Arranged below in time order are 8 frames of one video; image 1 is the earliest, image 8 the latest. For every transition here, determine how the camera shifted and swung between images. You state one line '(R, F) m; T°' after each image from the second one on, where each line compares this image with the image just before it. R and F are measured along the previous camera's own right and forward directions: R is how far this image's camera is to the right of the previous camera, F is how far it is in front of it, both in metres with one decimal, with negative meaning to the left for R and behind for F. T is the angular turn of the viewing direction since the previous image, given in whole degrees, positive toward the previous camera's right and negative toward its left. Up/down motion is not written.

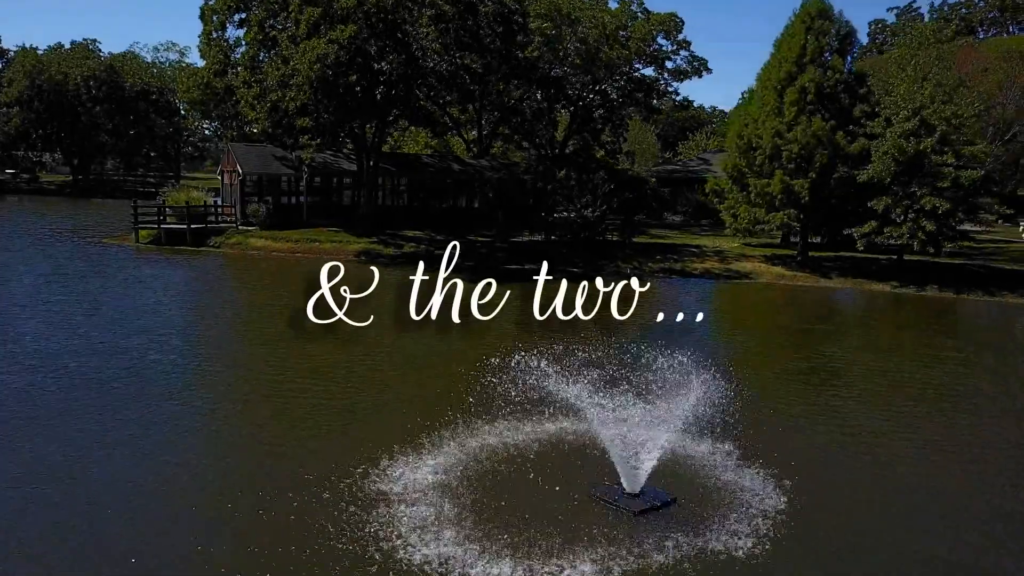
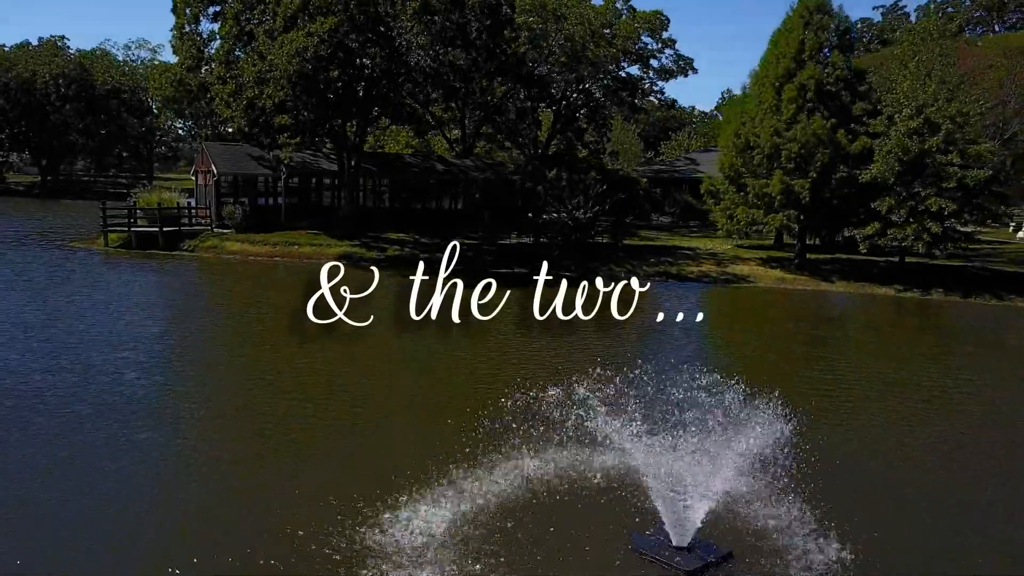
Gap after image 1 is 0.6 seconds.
(-0.4, +1.3) m; +2°
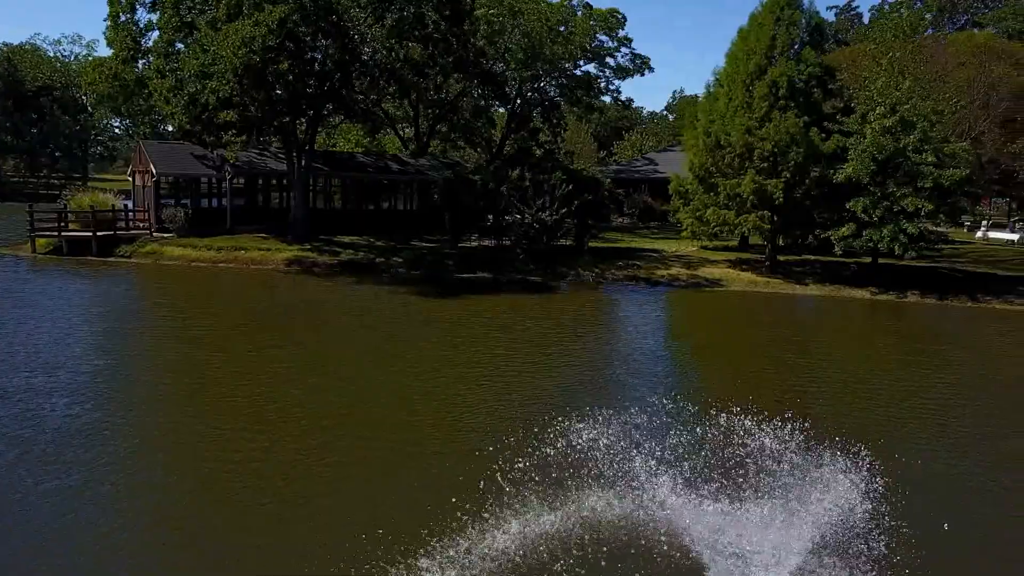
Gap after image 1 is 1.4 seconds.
(-0.5, +1.5) m; +4°
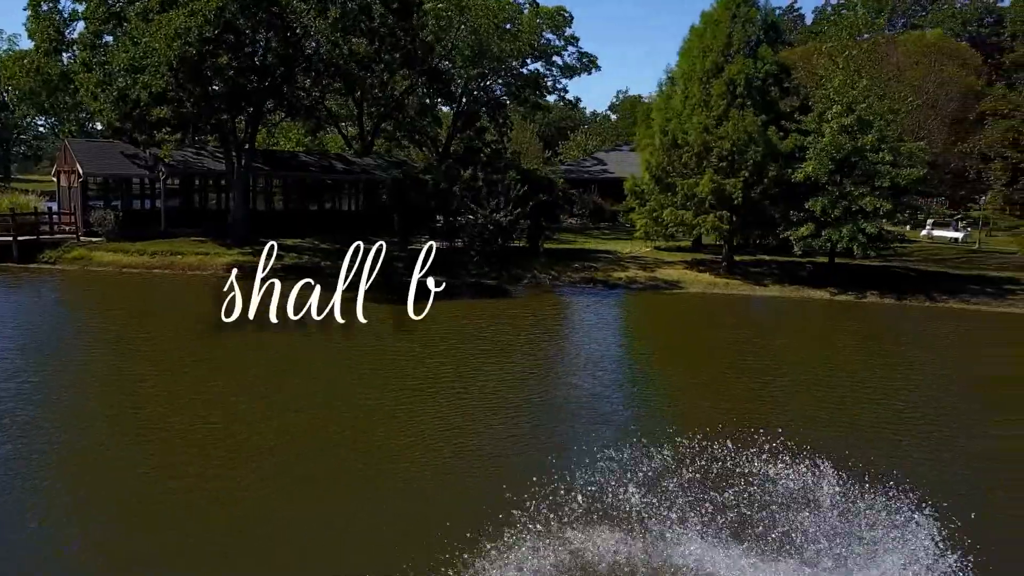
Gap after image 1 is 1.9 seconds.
(-0.4, +1.0) m; +4°
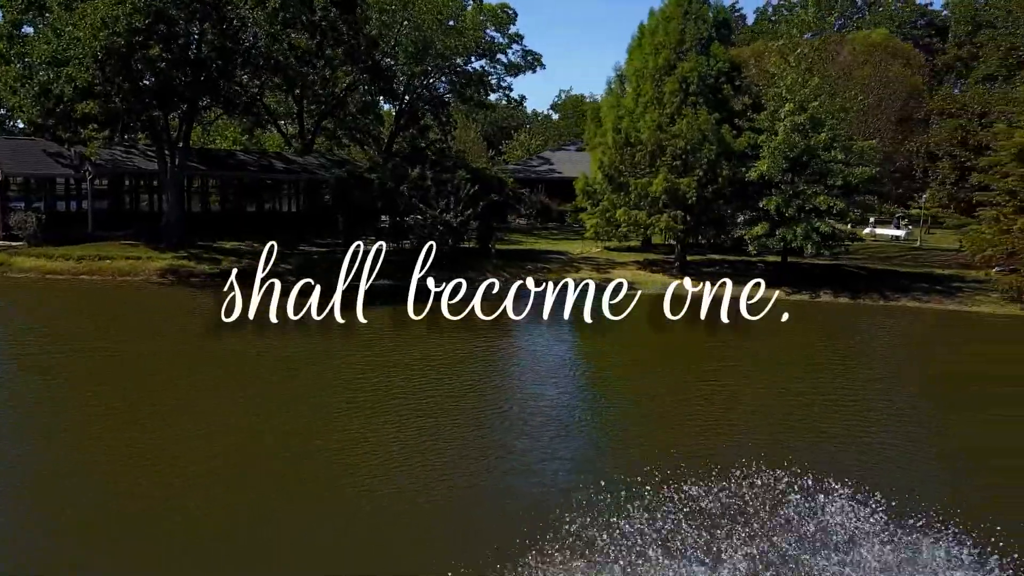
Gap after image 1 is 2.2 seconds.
(-0.3, +0.8) m; +4°
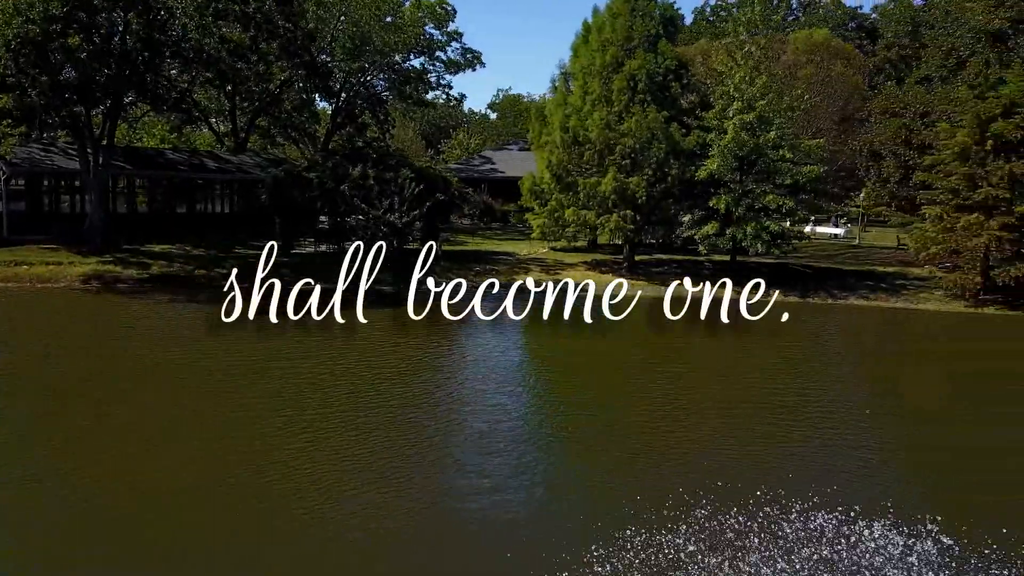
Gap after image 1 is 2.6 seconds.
(-0.3, +0.8) m; +4°
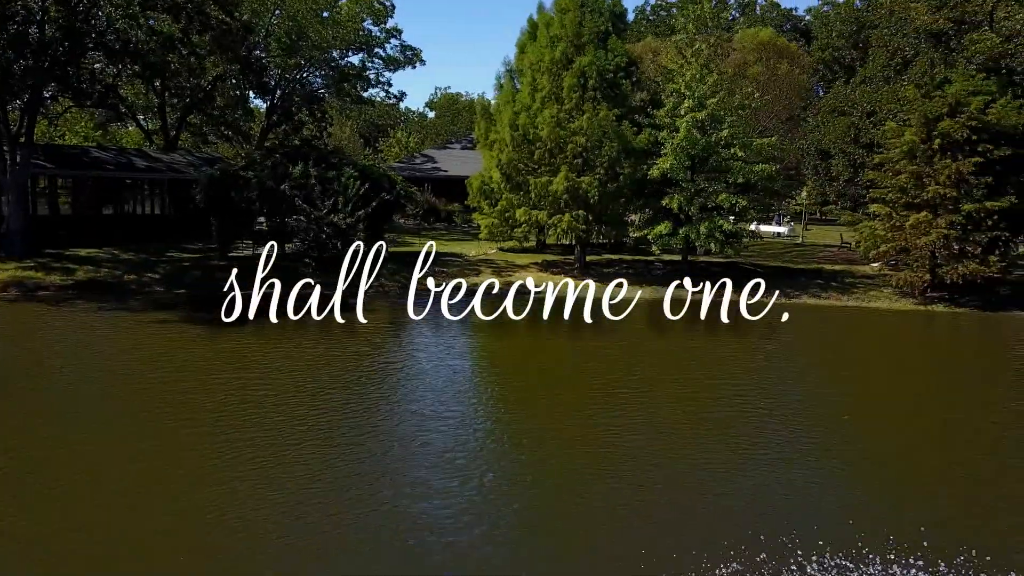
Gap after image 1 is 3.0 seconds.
(-0.4, +0.8) m; +4°
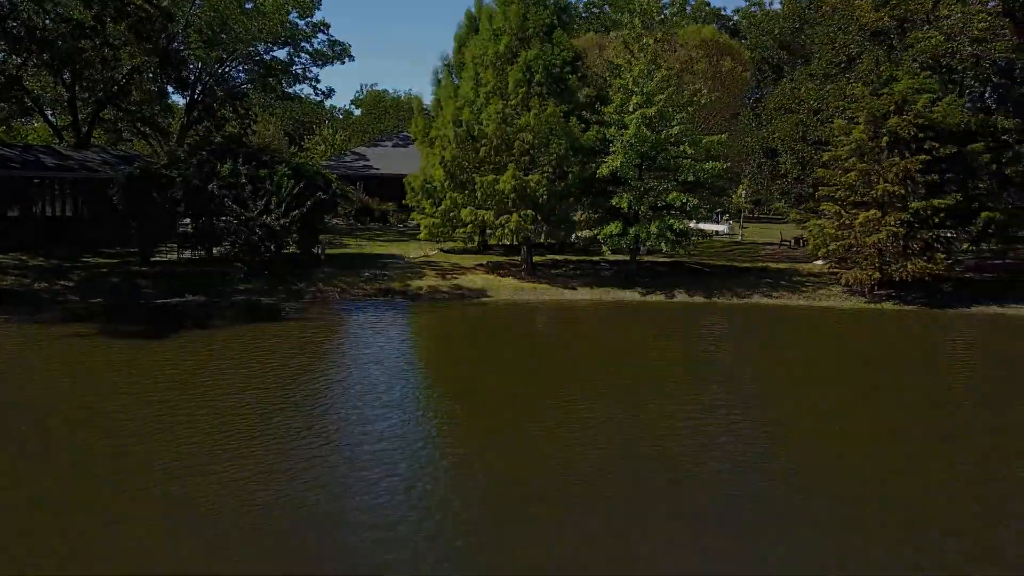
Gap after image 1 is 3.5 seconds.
(-0.6, +1.1) m; +5°
